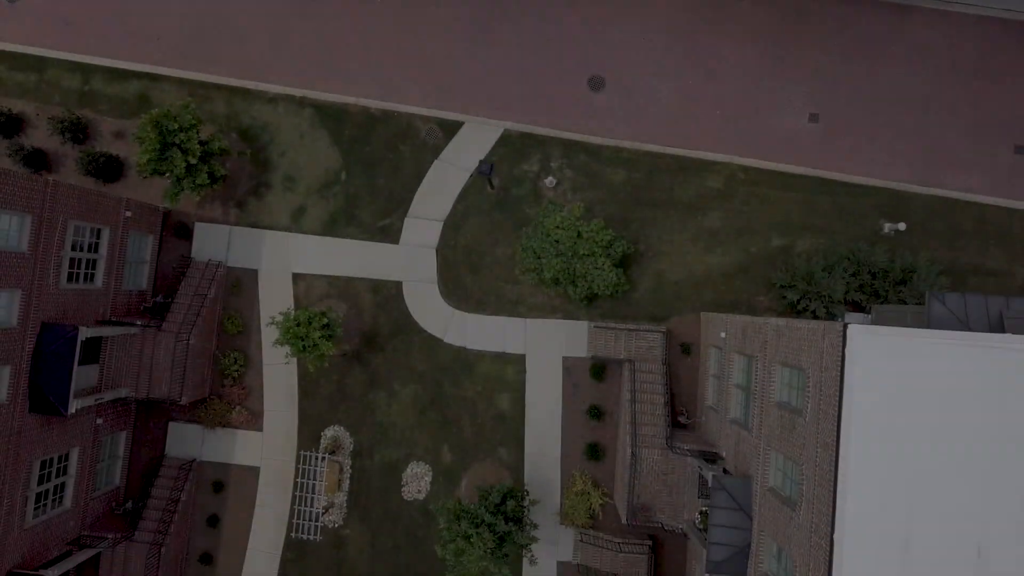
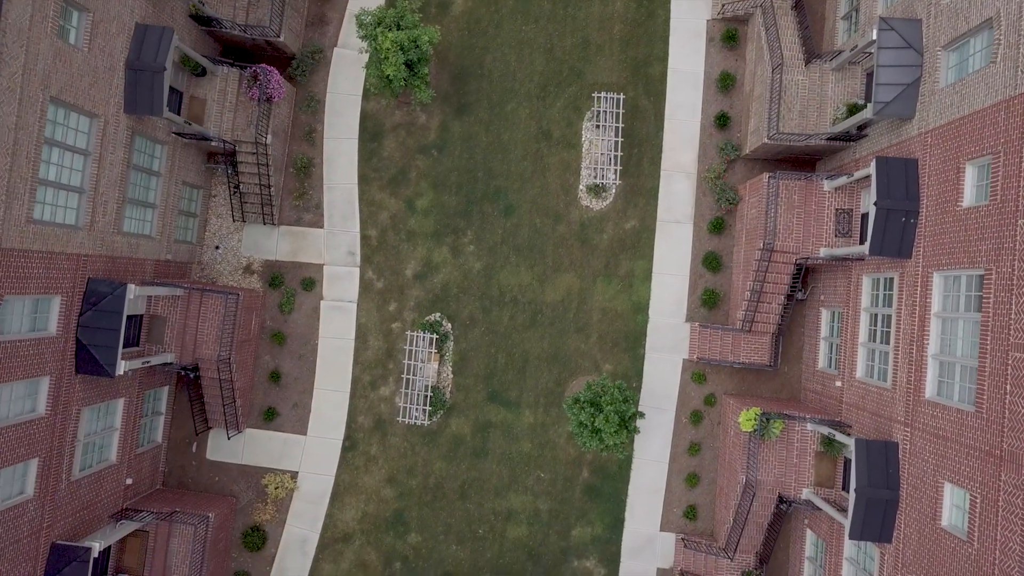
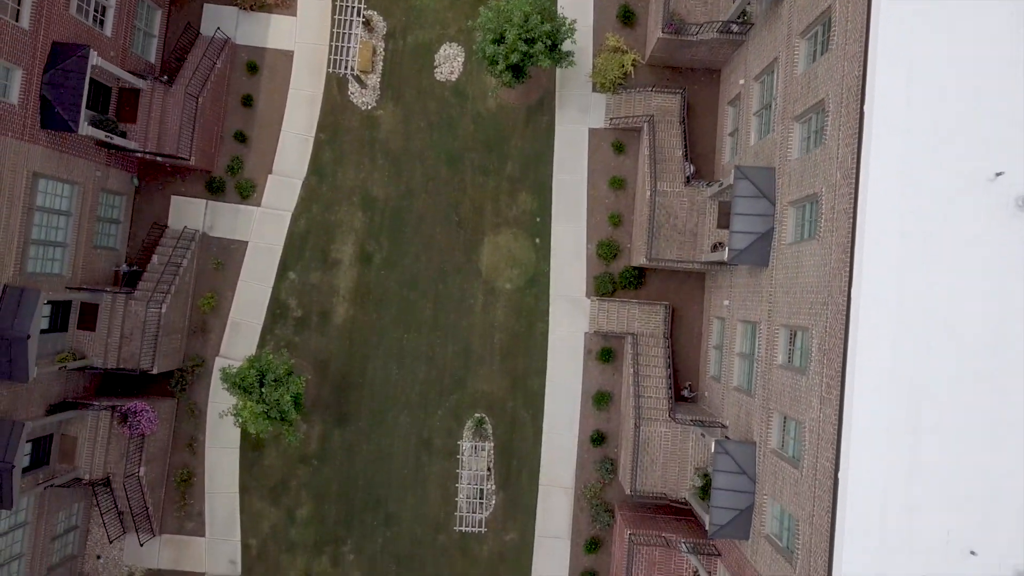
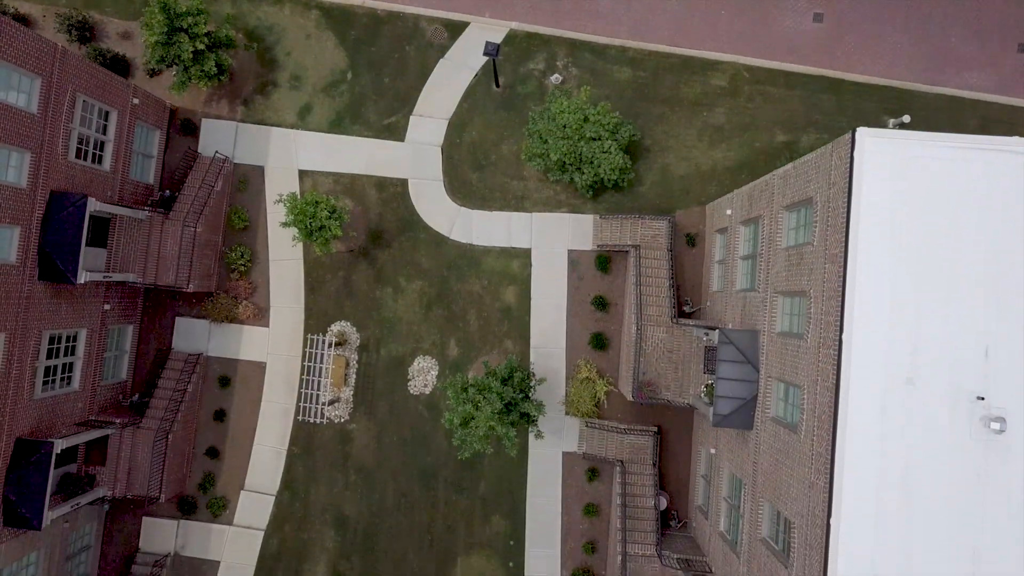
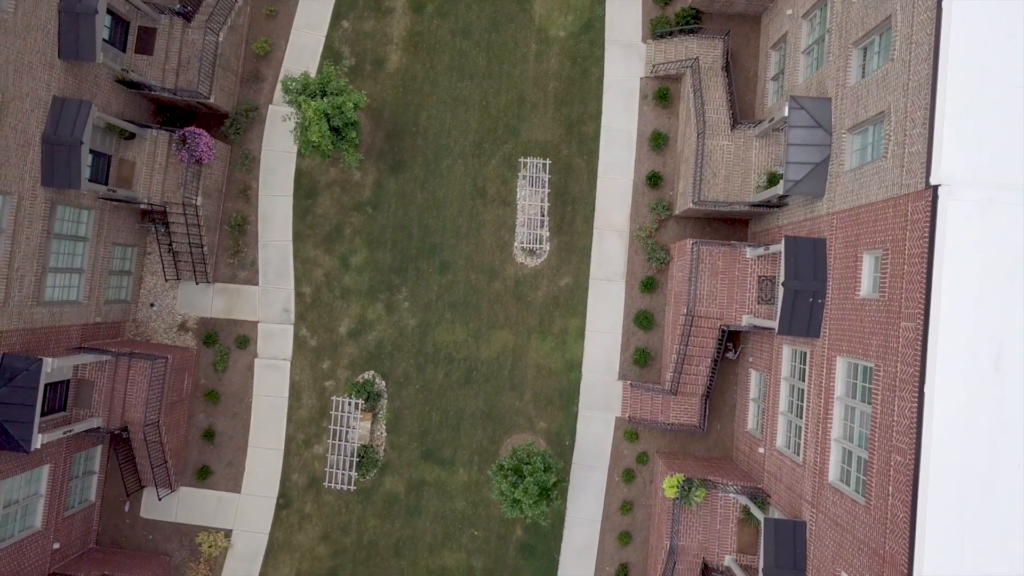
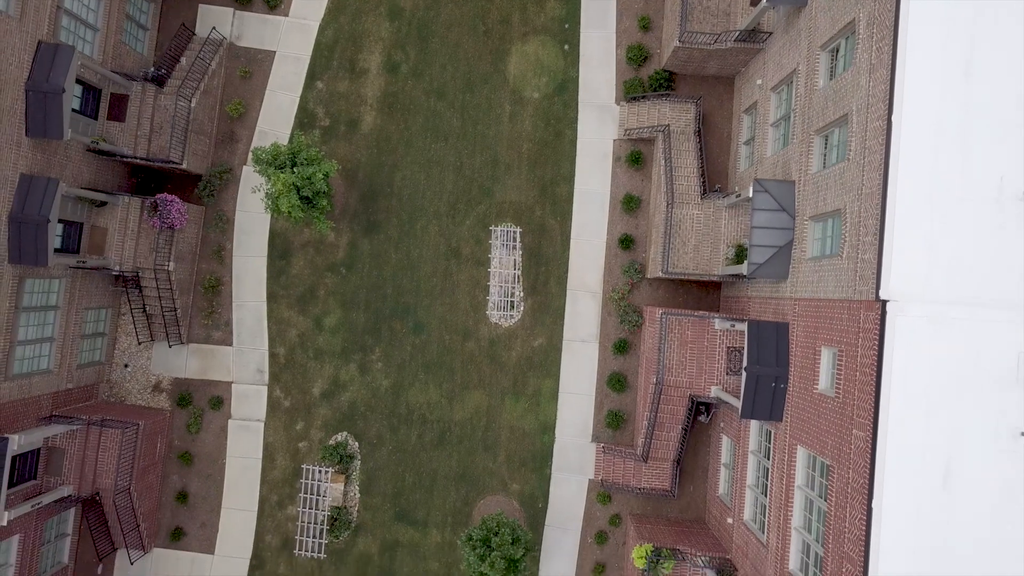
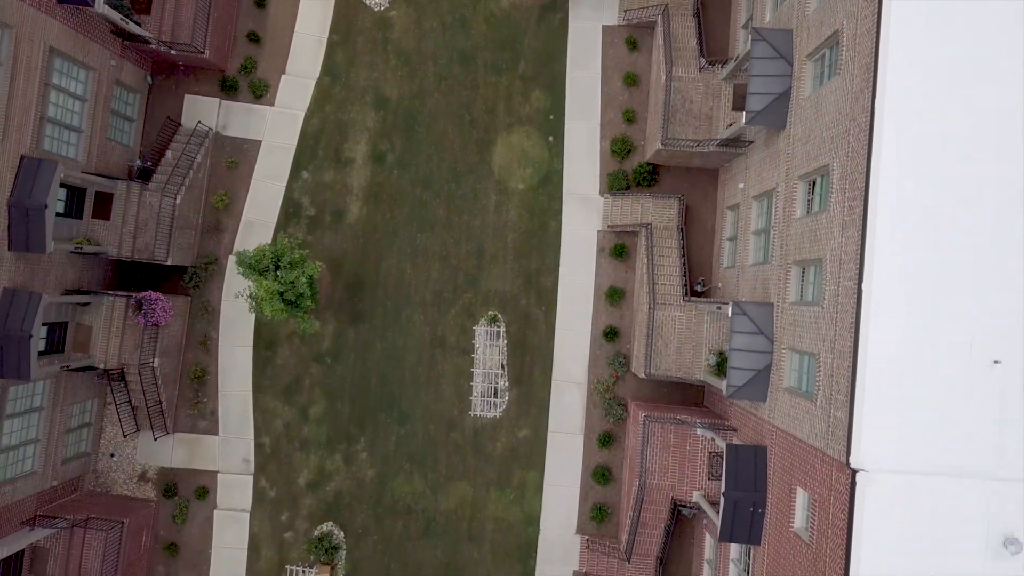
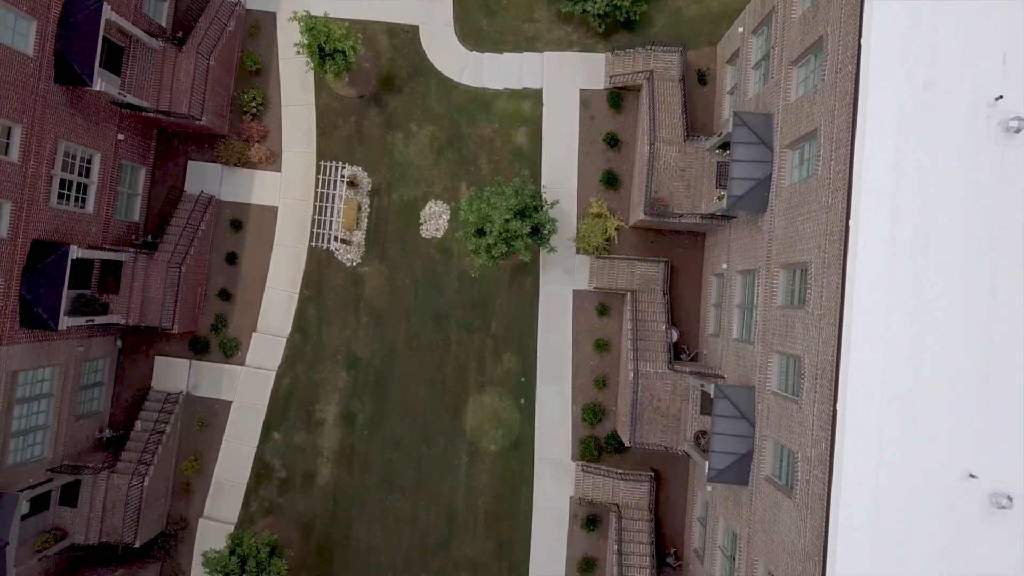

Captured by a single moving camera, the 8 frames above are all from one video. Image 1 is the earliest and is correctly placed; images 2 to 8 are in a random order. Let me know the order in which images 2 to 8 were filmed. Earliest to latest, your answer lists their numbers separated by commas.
4, 8, 3, 7, 6, 5, 2
